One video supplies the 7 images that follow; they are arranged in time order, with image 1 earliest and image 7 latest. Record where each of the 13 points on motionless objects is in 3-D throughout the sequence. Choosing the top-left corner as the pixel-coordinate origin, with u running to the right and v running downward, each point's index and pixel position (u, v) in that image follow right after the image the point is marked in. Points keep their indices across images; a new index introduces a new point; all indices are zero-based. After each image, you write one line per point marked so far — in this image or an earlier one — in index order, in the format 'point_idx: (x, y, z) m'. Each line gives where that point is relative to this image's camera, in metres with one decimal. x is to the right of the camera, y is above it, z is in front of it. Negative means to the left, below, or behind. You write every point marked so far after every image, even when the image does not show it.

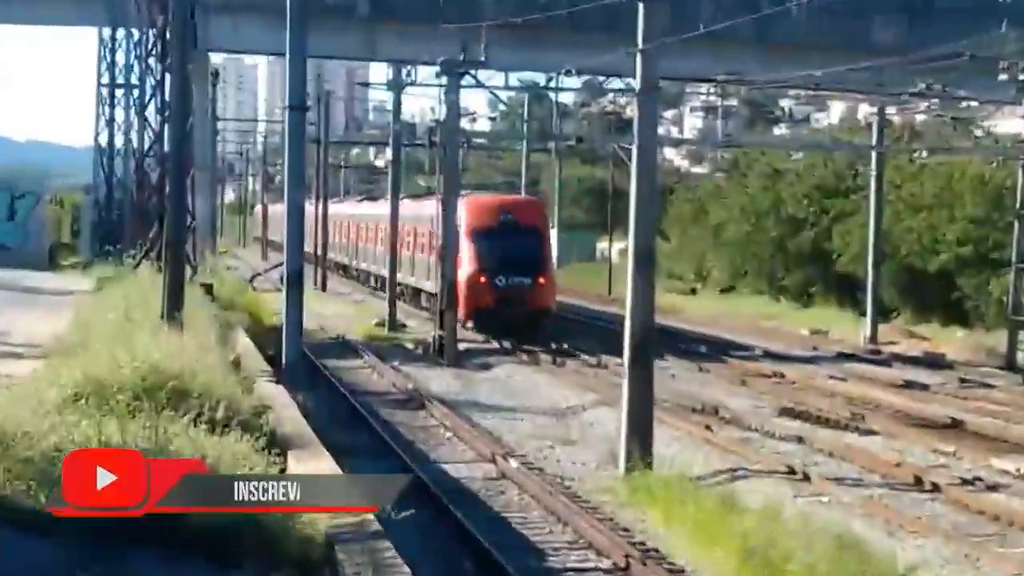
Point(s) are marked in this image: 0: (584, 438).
0: (+0.6, -1.2, +19.9) m
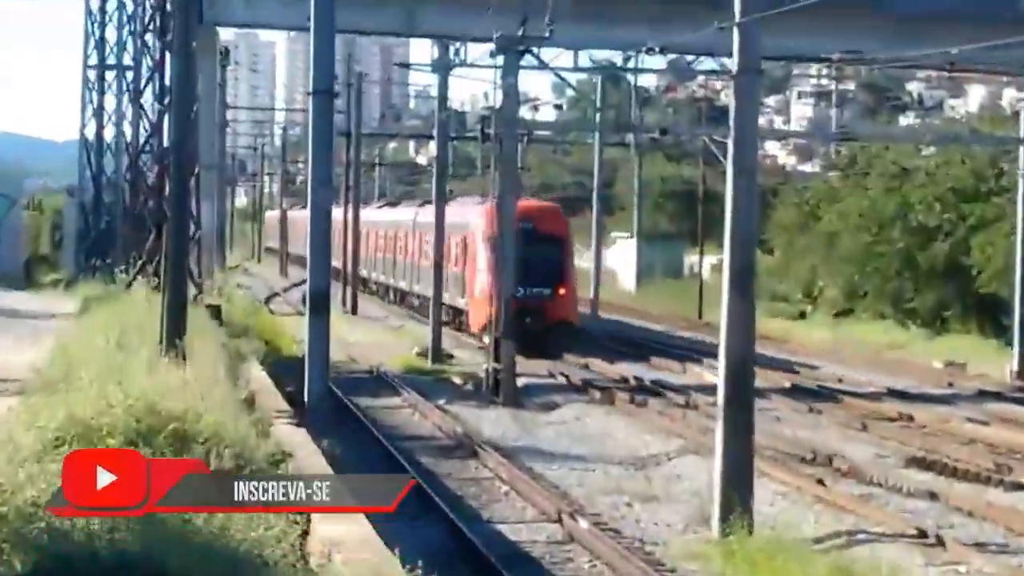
0: (+1.0, -1.4, +16.2) m
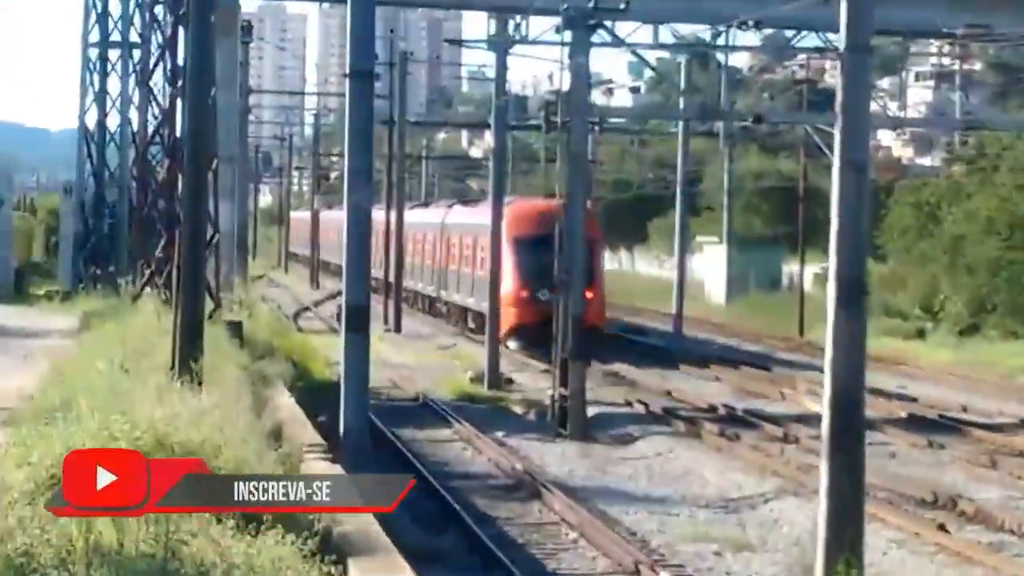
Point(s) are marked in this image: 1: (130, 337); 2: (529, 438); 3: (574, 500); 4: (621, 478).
0: (+1.4, -1.4, +13.8) m
1: (-2.8, -0.4, +17.7) m
2: (+0.2, -1.2, +18.5) m
3: (+0.4, -1.3, +14.6) m
4: (+0.7, -1.3, +15.4) m
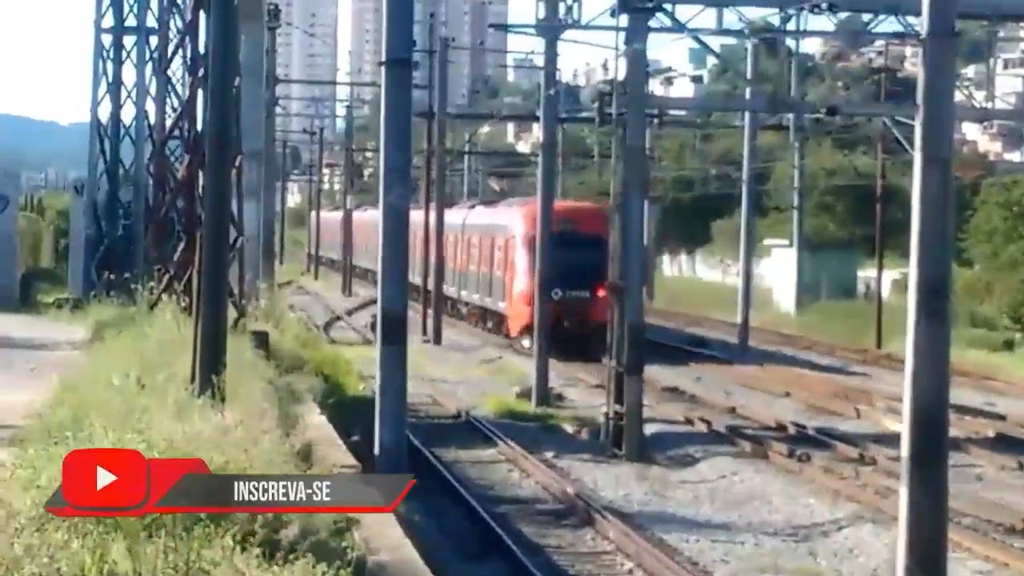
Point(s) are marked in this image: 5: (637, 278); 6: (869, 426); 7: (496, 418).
0: (+1.7, -1.5, +12.5) m
1: (-2.5, -0.4, +16.5) m
2: (+0.5, -1.2, +17.2) m
3: (+0.7, -1.3, +13.4) m
4: (+1.0, -1.3, +14.2) m
5: (+0.9, +0.1, +17.0) m
6: (+2.9, -1.1, +19.3) m
7: (-0.1, -1.1, +20.1) m
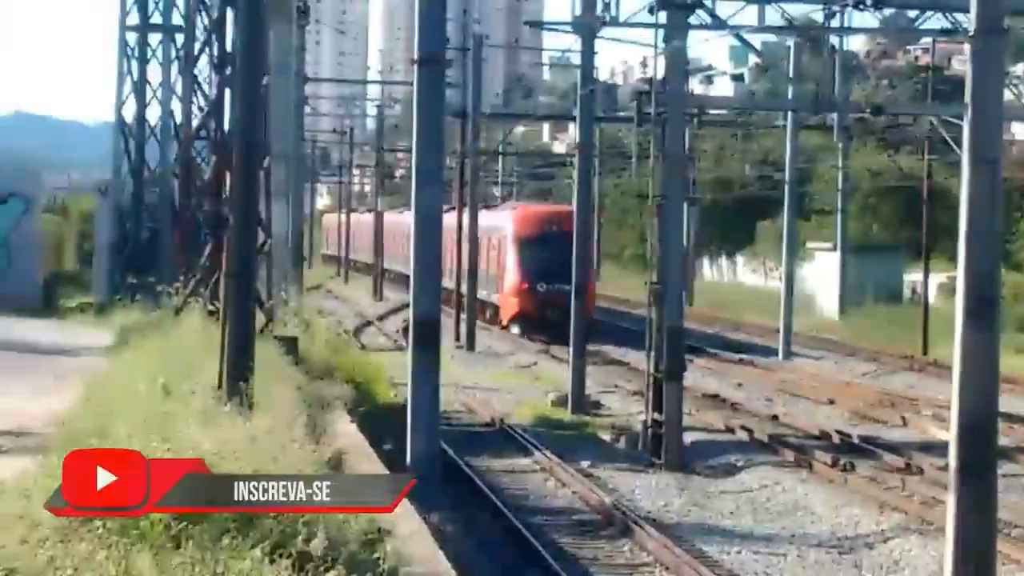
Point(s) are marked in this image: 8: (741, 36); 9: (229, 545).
0: (+1.9, -1.5, +12.1) m
1: (-2.3, -0.4, +16.1) m
2: (+0.8, -1.2, +16.9) m
3: (+0.9, -1.3, +13.0) m
4: (+1.2, -1.3, +13.8) m
5: (+1.1, 0.0, +16.6) m
6: (+3.2, -1.1, +18.9) m
7: (+0.2, -1.1, +19.8) m
8: (+1.8, +2.0, +18.7) m
9: (-1.0, -0.9, +8.0) m
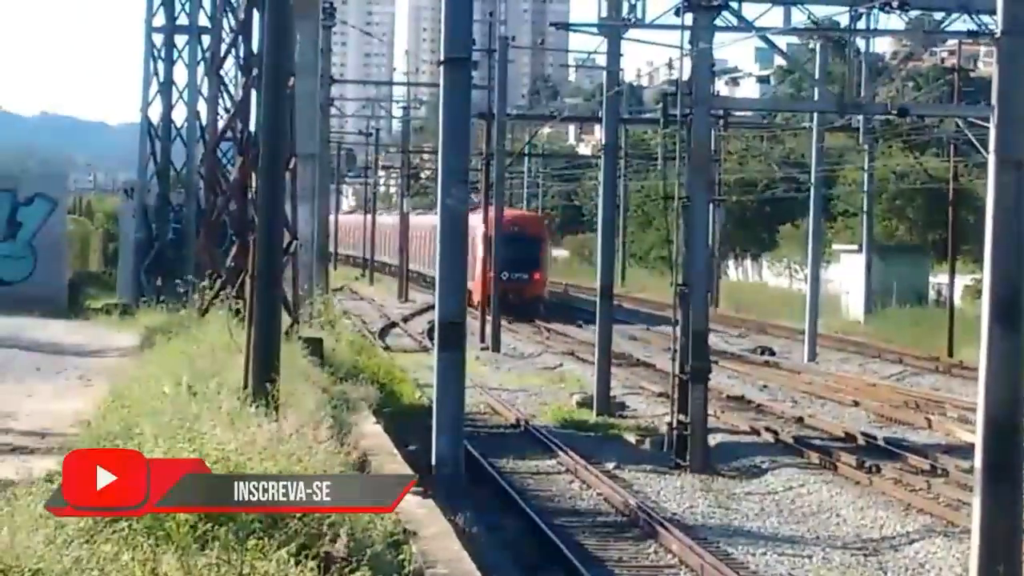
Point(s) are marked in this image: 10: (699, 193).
0: (+2.0, -1.5, +12.1) m
1: (-2.1, -0.4, +16.1) m
2: (+0.9, -1.3, +16.8) m
3: (+1.0, -1.4, +13.0) m
4: (+1.4, -1.3, +13.8) m
5: (+1.3, 0.0, +16.6) m
6: (+3.3, -1.2, +18.9) m
7: (+0.3, -1.1, +19.8) m
8: (+2.0, +1.9, +18.7) m
9: (-0.8, -0.9, +8.1) m
10: (+1.3, +0.6, +16.5) m
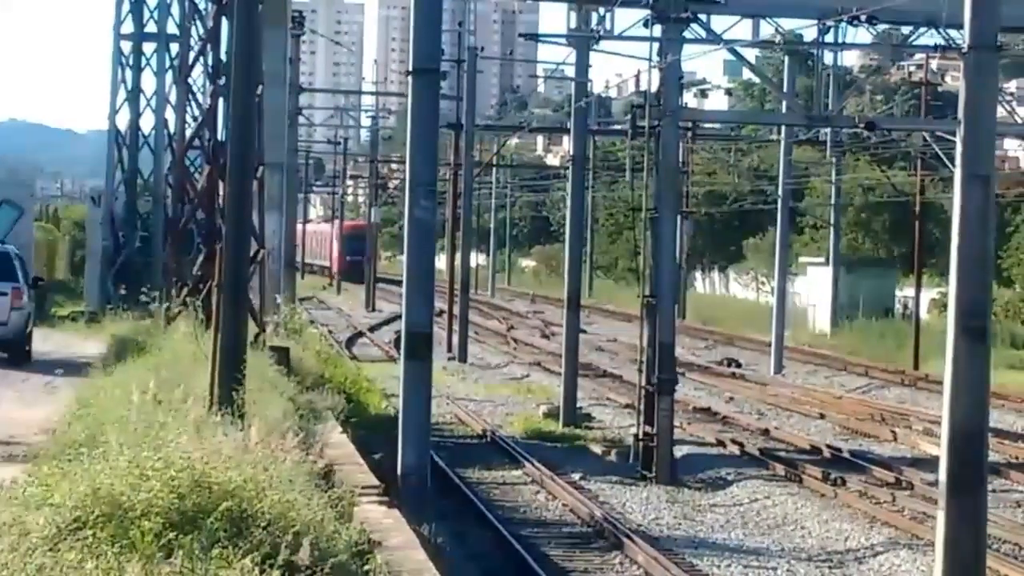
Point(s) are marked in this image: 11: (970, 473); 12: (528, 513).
0: (+1.9, -1.6, +12.1) m
1: (-2.3, -0.5, +16.1) m
2: (+0.7, -1.3, +16.9) m
3: (+0.8, -1.4, +13.0) m
4: (+1.2, -1.4, +13.8) m
5: (+1.1, 0.0, +16.7) m
6: (+3.1, -1.3, +18.9) m
7: (+0.1, -1.2, +19.8) m
8: (+1.7, +1.8, +18.8) m
9: (-1.0, -0.9, +8.0) m
10: (+1.1, +0.6, +16.5) m
11: (+1.7, -0.7, +8.9) m
12: (+0.1, -1.4, +14.8) m
